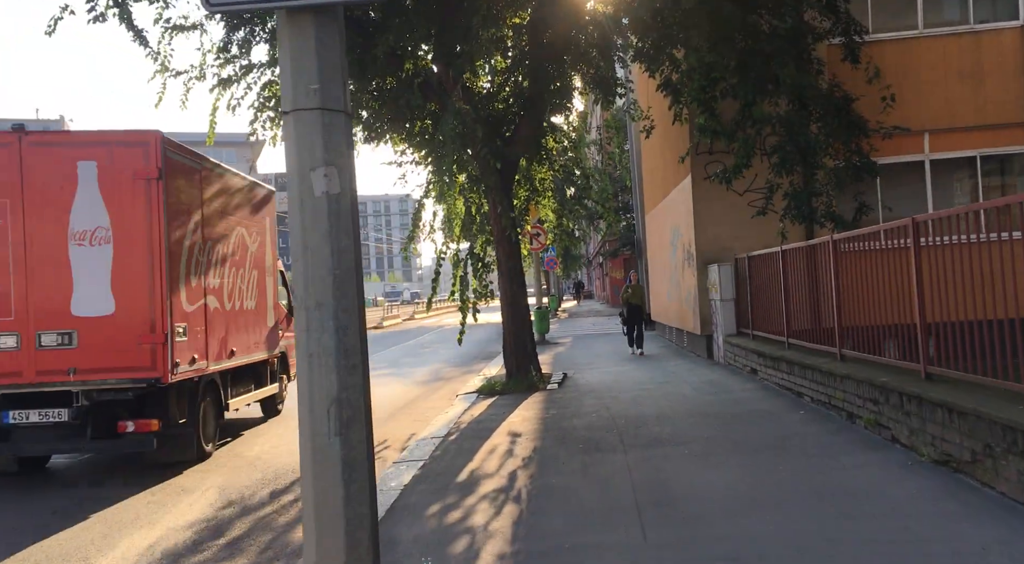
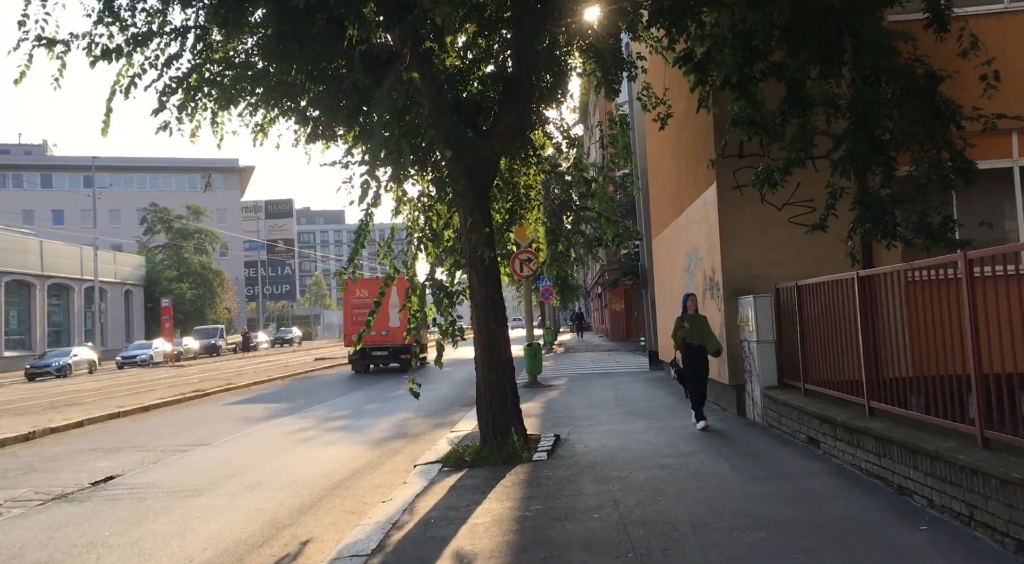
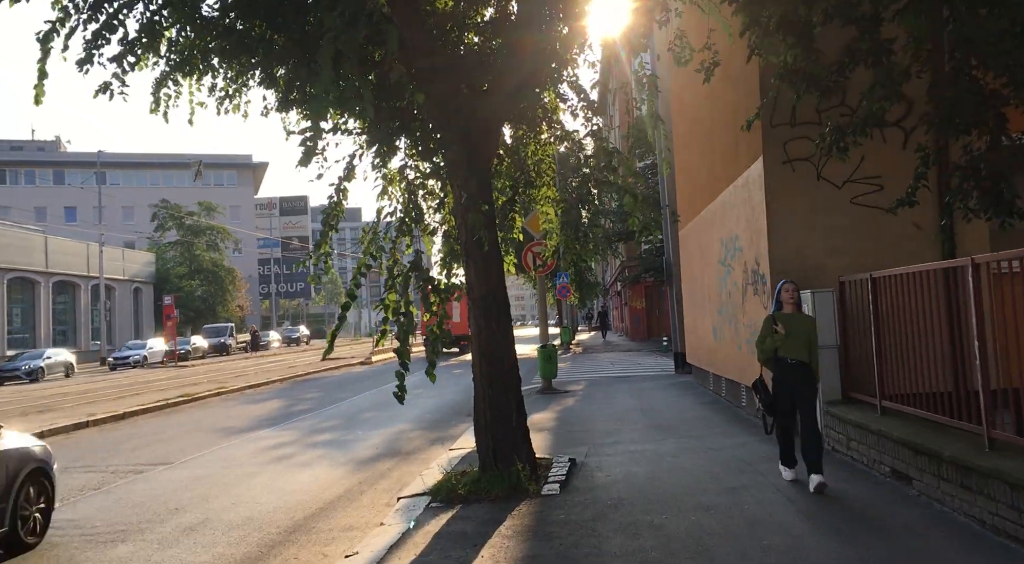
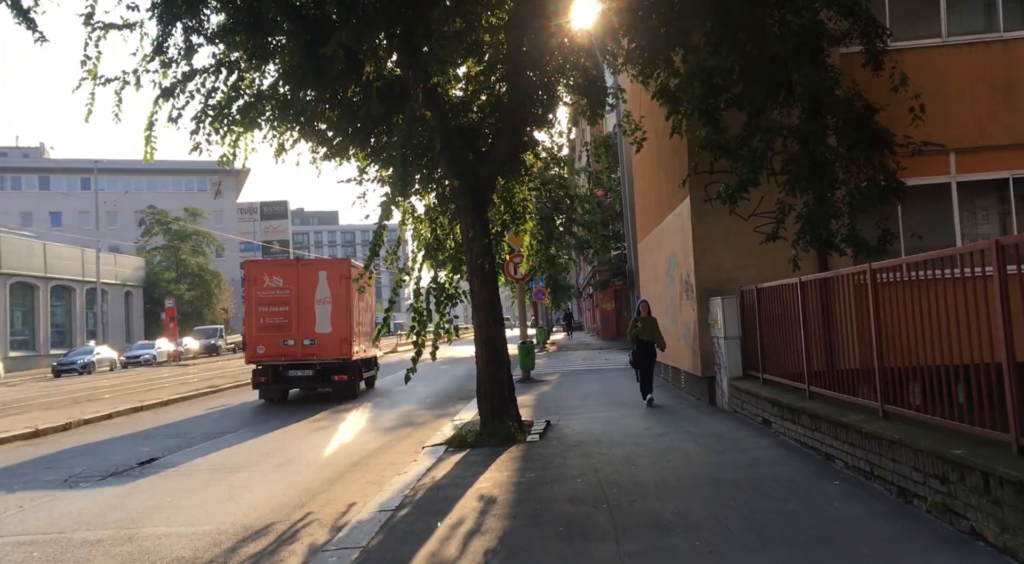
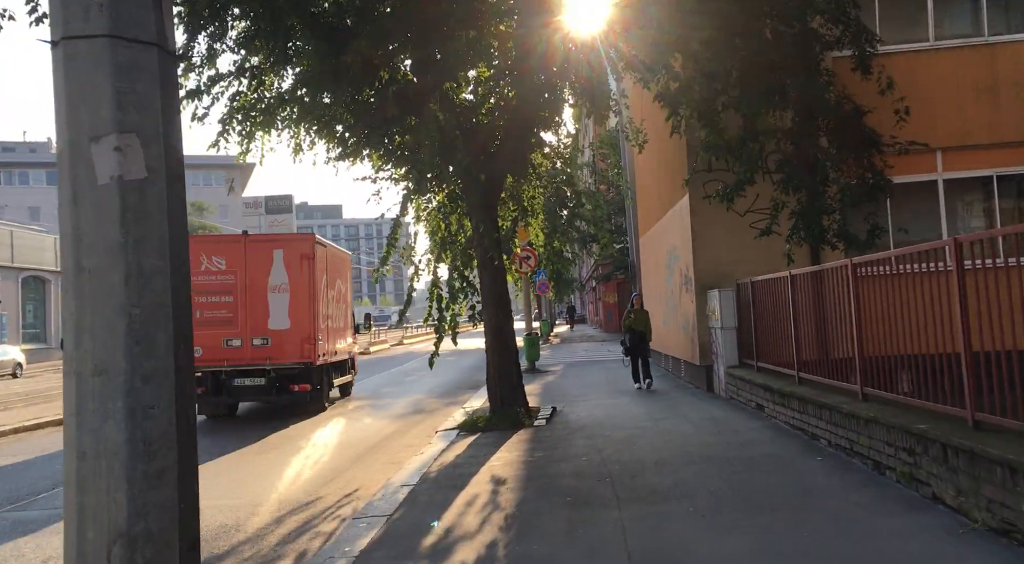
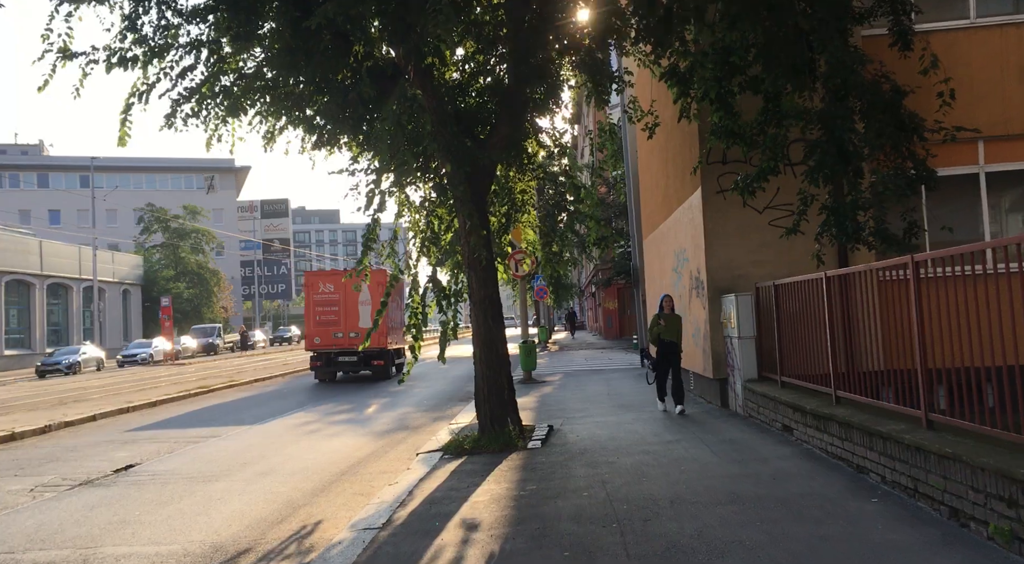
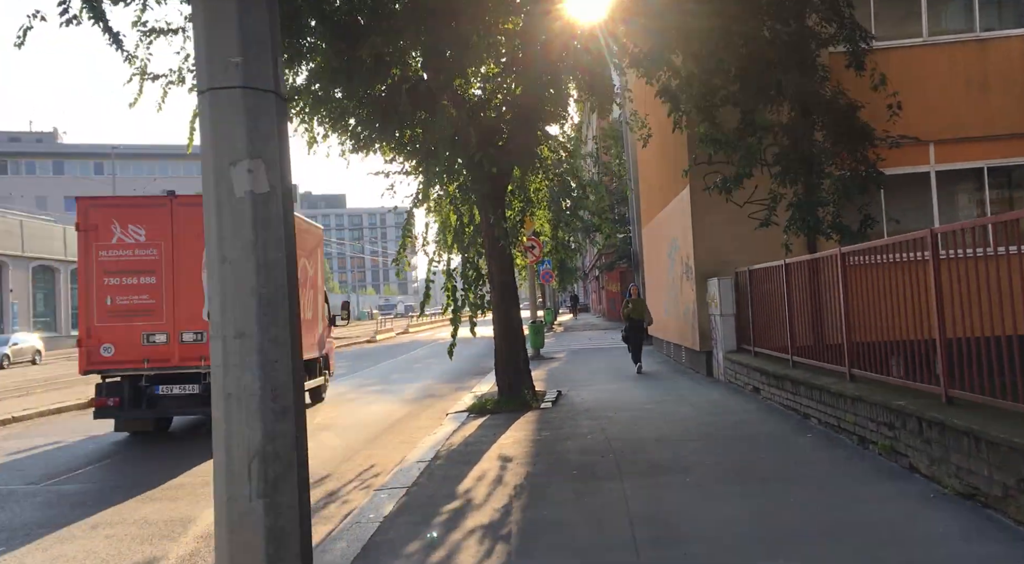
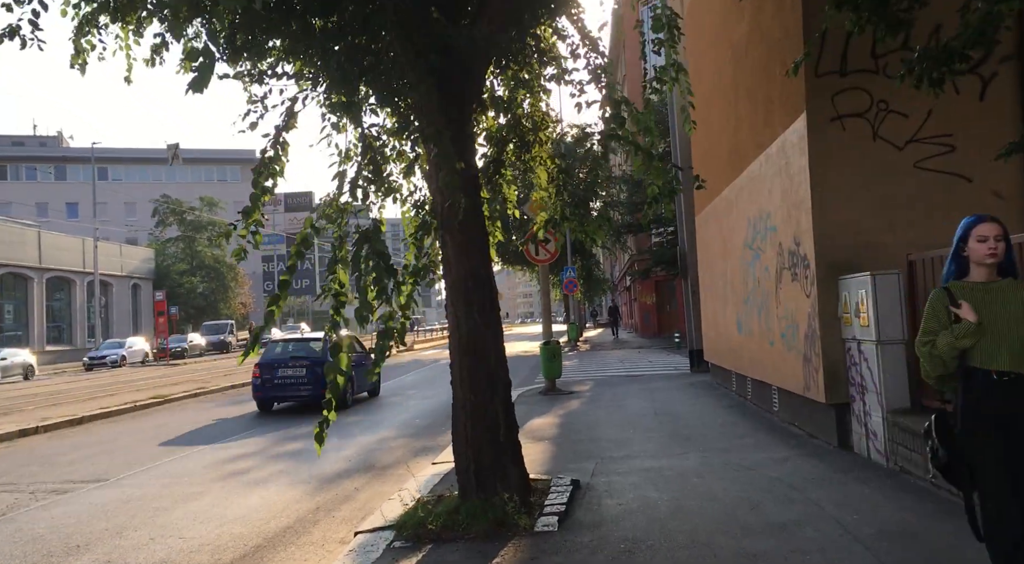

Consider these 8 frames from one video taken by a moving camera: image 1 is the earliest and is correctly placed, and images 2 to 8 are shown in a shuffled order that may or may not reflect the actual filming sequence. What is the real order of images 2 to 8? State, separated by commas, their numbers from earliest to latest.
7, 5, 4, 6, 2, 3, 8
